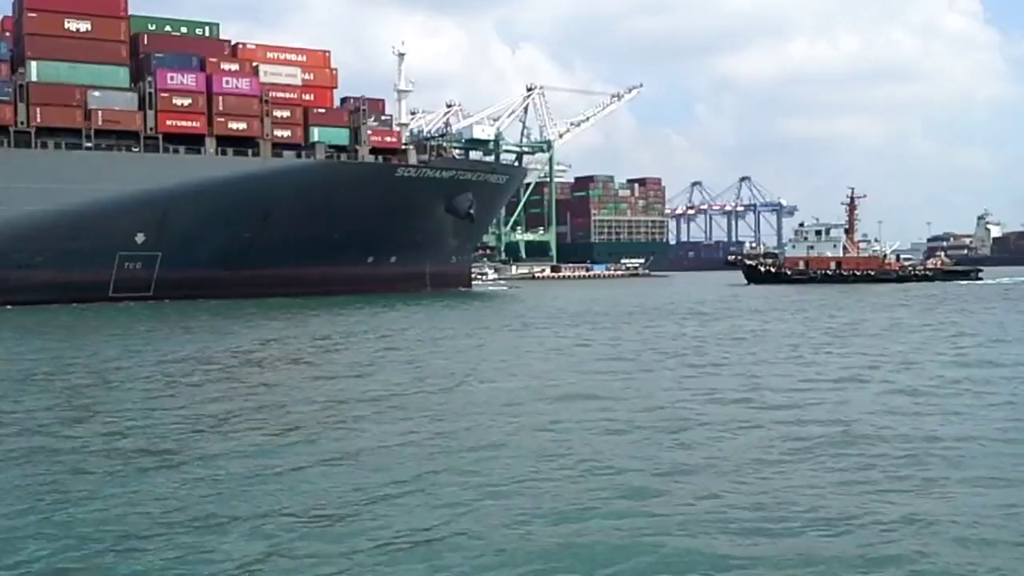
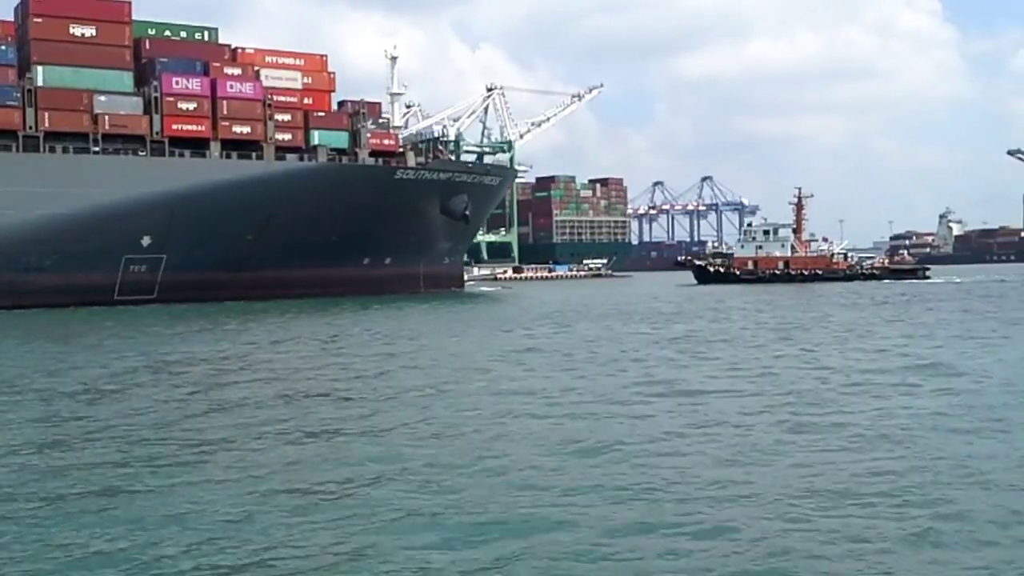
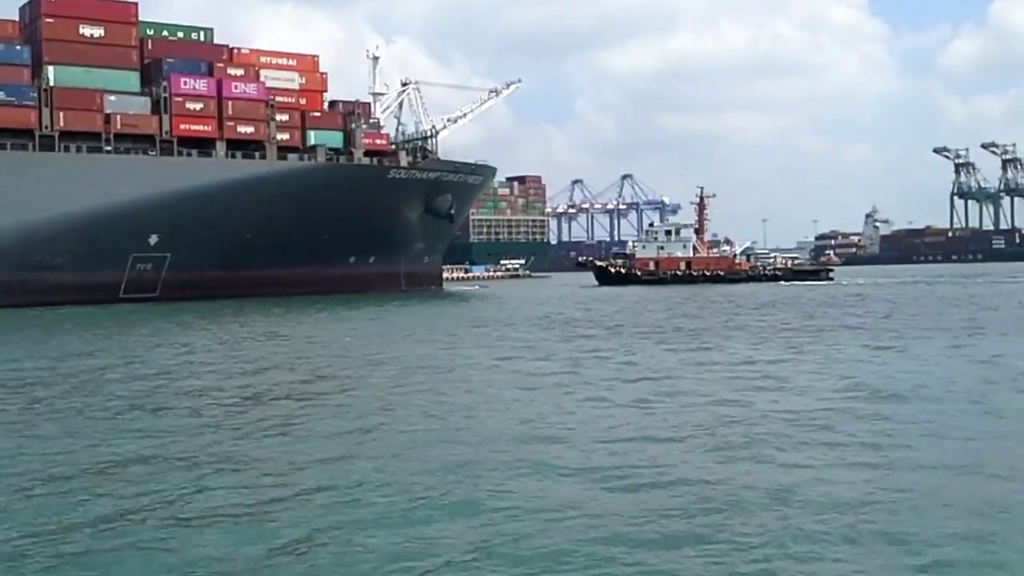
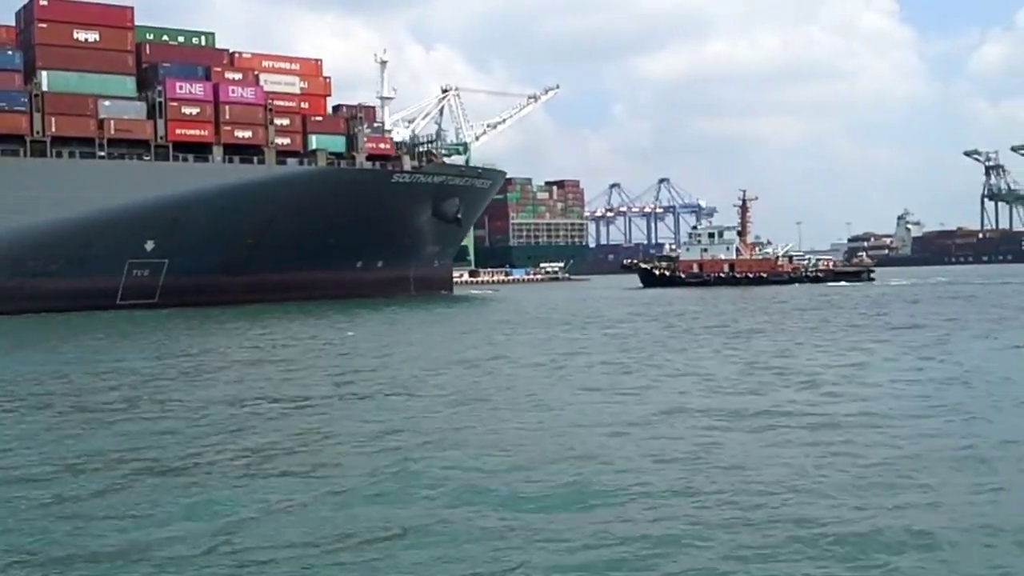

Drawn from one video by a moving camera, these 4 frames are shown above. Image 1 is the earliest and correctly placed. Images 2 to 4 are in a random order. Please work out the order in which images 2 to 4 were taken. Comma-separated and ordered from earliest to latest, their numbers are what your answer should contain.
2, 4, 3
